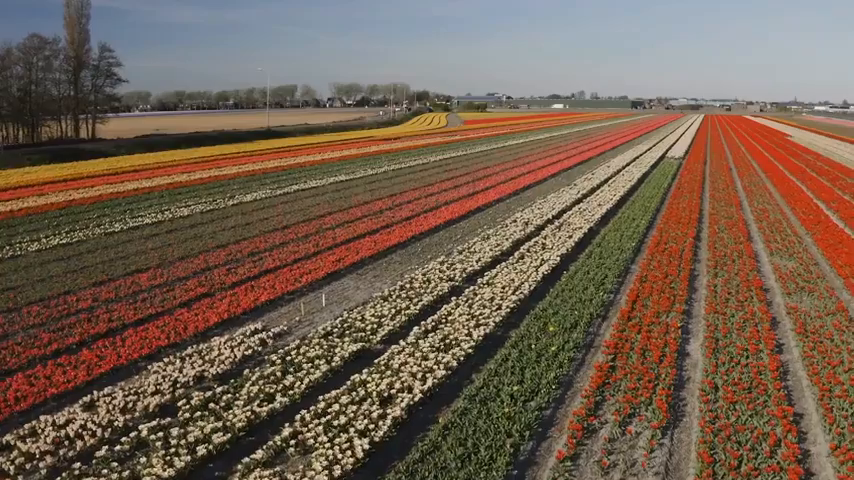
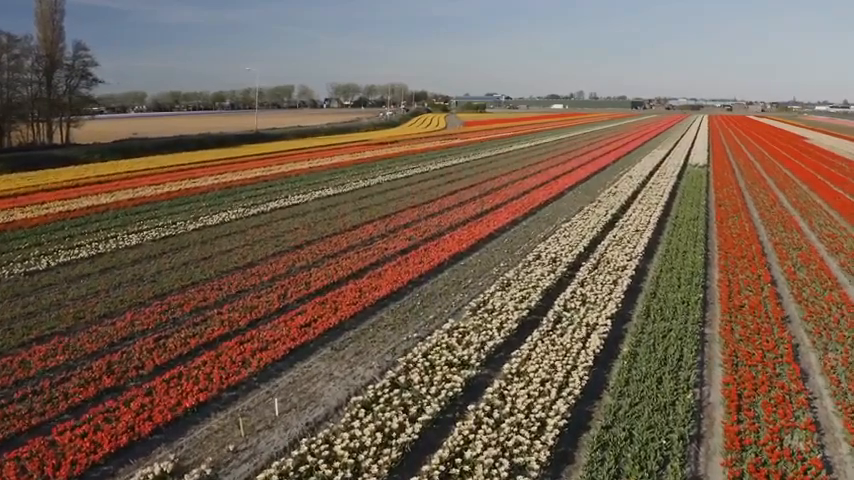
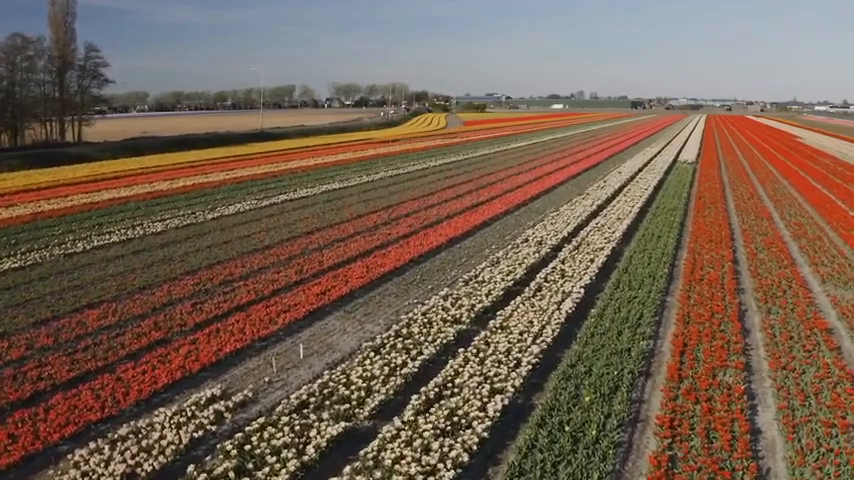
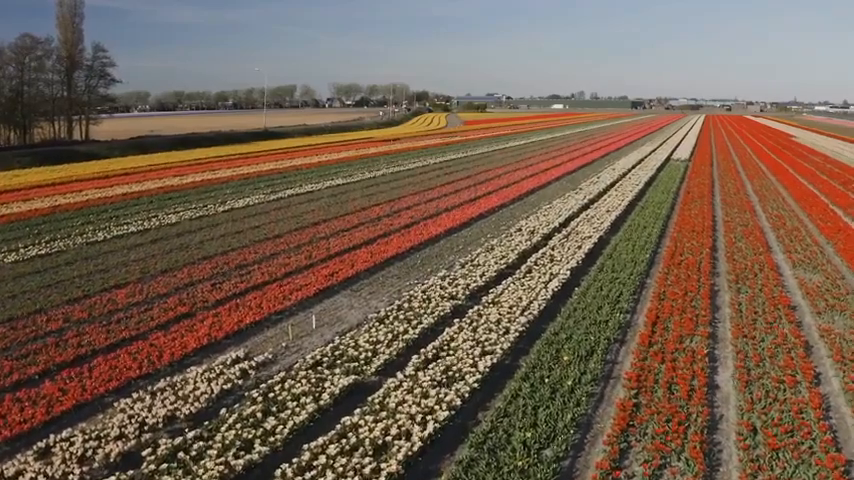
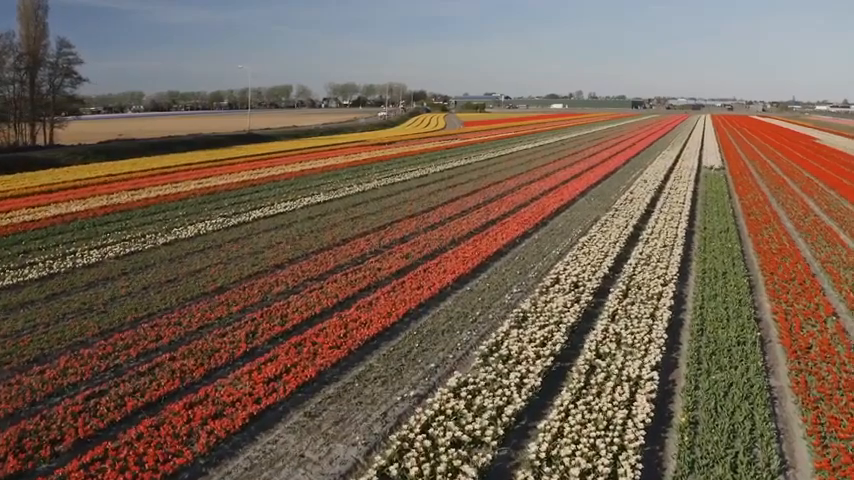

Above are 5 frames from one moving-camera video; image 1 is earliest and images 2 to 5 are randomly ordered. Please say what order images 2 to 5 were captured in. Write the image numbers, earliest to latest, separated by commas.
4, 3, 2, 5
